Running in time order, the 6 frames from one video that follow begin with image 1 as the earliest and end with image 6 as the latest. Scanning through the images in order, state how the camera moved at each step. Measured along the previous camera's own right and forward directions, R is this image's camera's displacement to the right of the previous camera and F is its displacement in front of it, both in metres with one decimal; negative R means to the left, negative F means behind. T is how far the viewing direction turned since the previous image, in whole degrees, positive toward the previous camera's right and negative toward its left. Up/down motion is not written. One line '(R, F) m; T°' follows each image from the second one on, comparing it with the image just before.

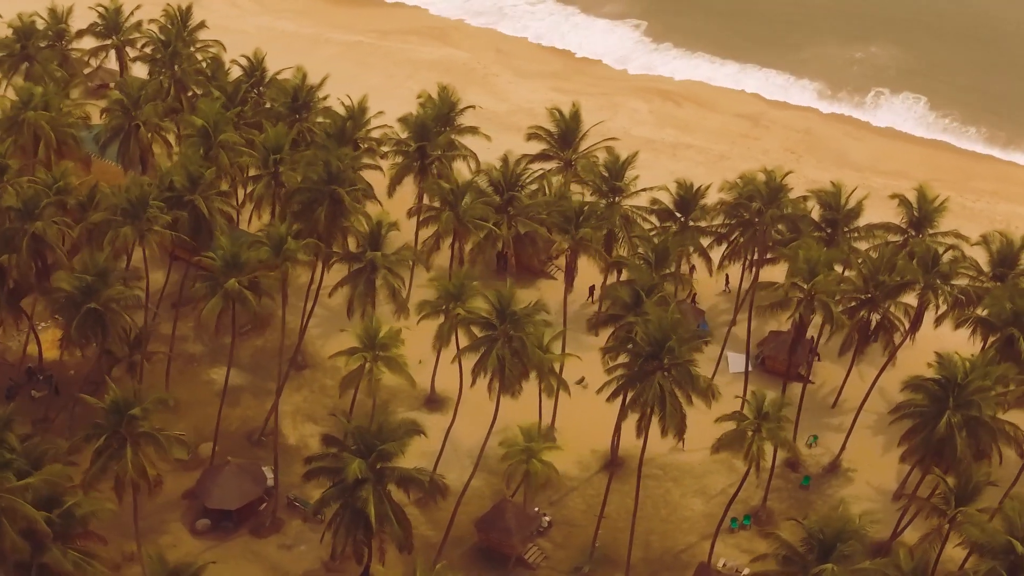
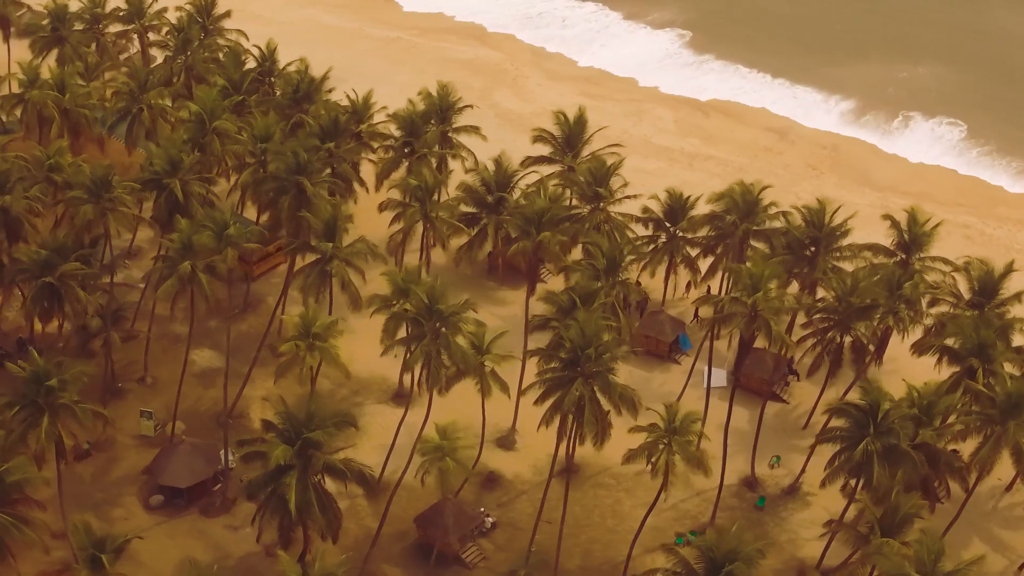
(+4.3, +0.2) m; -5°
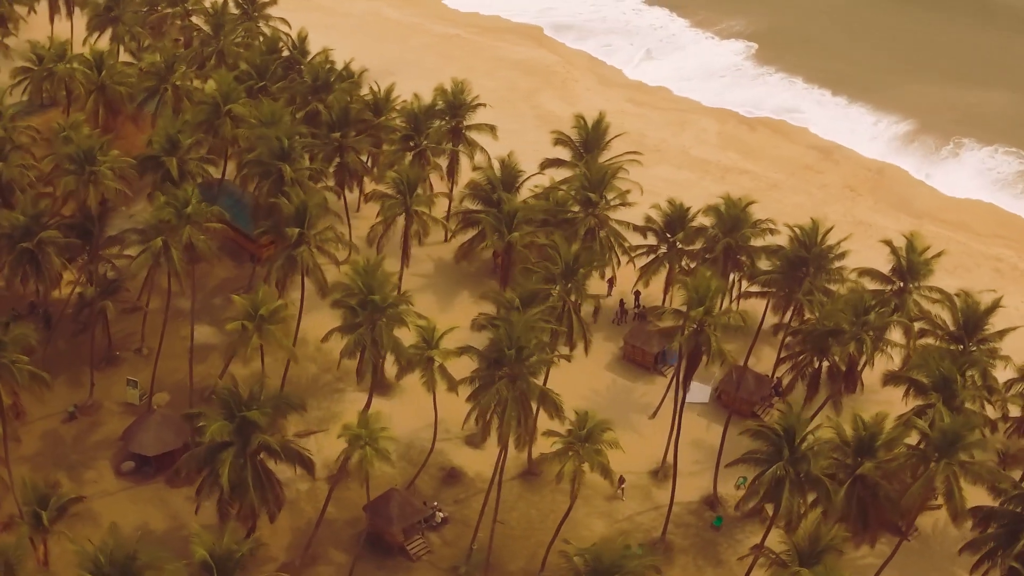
(+4.7, +0.2) m; -6°
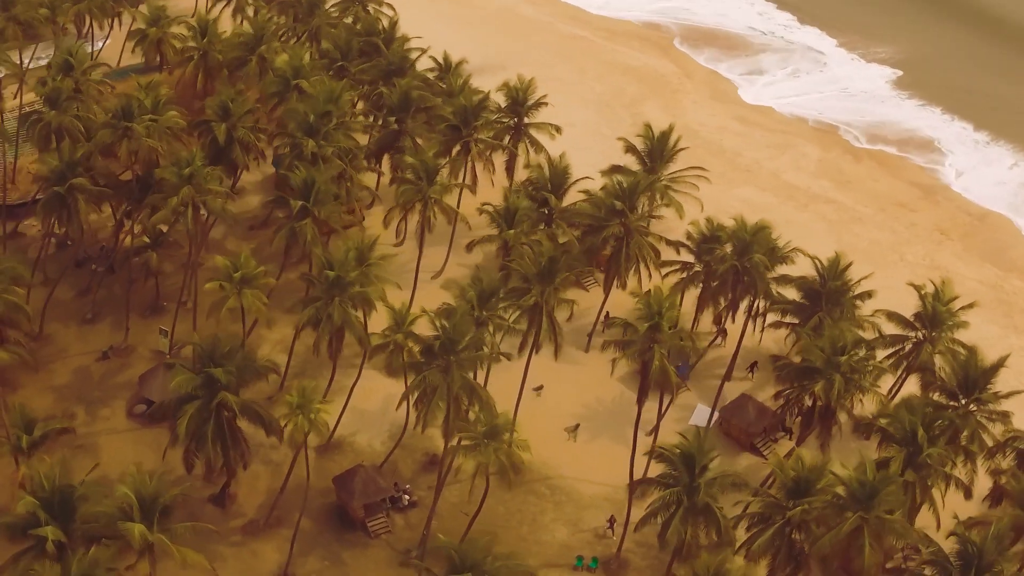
(+6.6, +0.4) m; -10°
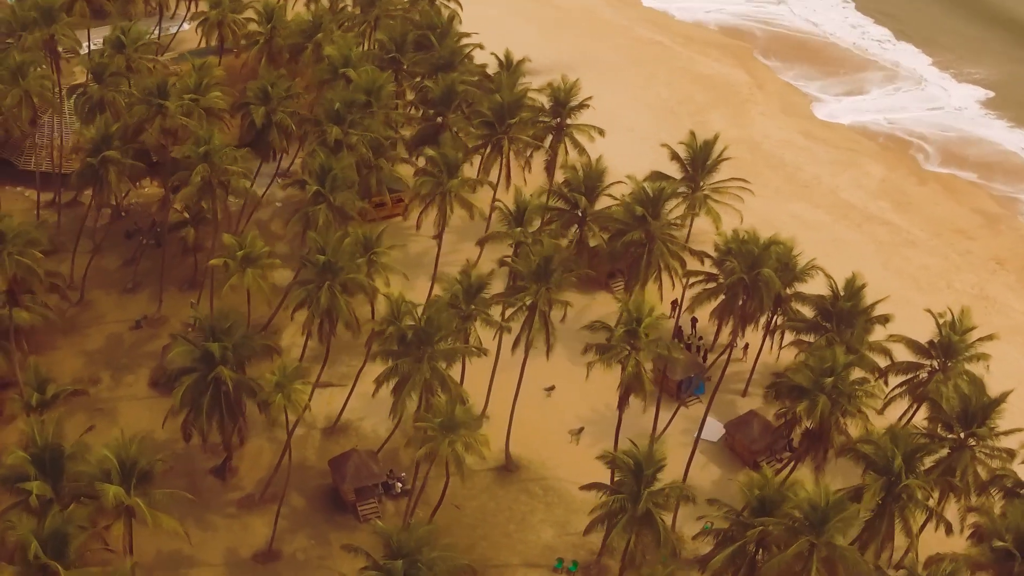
(+3.5, +0.1) m; -6°
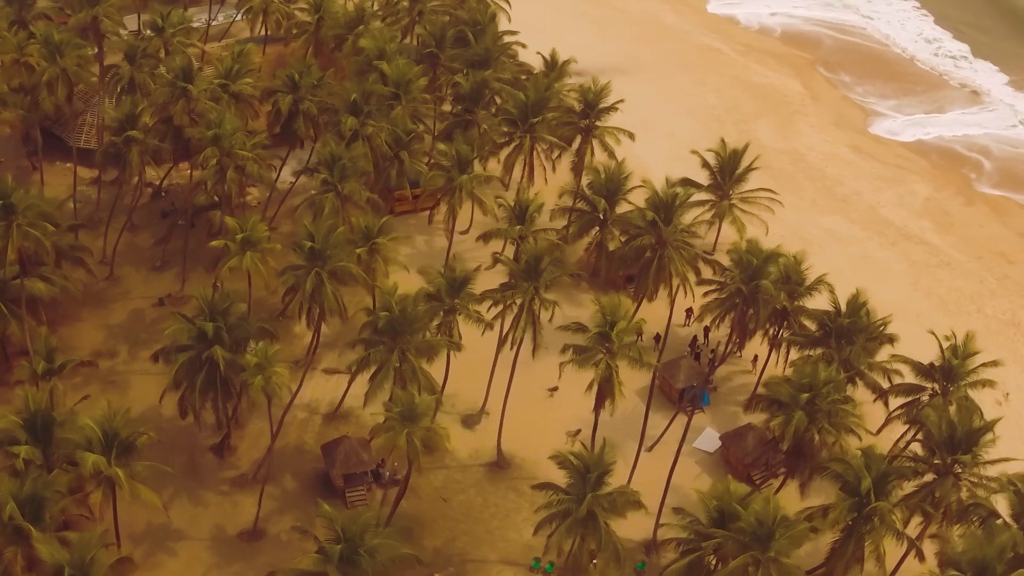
(+3.0, 0.0) m; -5°
